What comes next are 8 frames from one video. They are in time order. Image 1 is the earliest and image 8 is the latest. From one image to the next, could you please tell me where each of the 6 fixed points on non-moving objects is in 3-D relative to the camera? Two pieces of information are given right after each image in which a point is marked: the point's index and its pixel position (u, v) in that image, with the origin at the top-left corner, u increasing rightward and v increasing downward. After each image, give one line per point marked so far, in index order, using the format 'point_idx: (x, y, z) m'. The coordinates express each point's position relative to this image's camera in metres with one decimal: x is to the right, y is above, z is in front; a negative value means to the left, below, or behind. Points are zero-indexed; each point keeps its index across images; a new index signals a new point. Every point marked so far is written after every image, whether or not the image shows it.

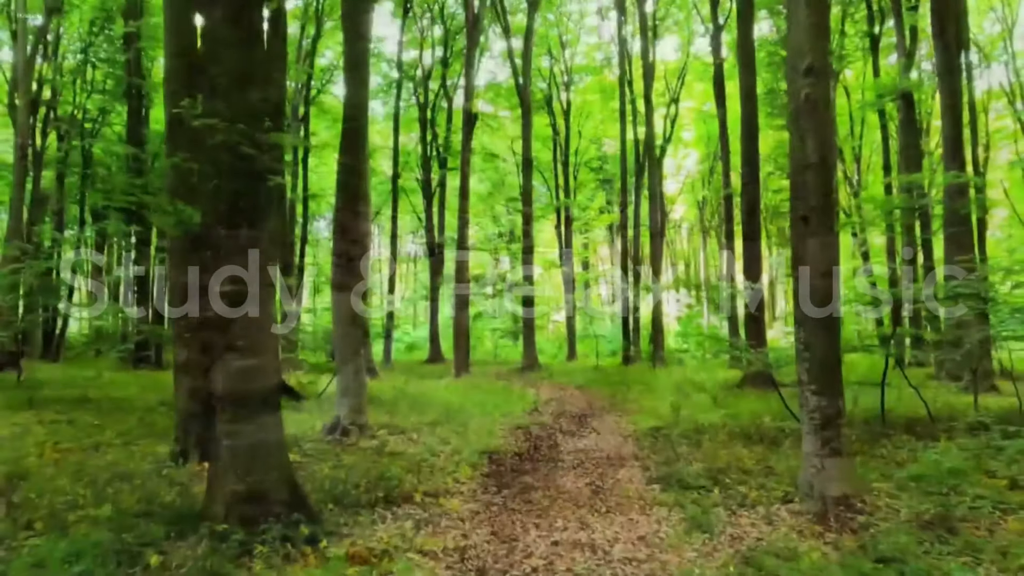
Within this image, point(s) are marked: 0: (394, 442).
0: (-1.1, -1.4, +7.0) m
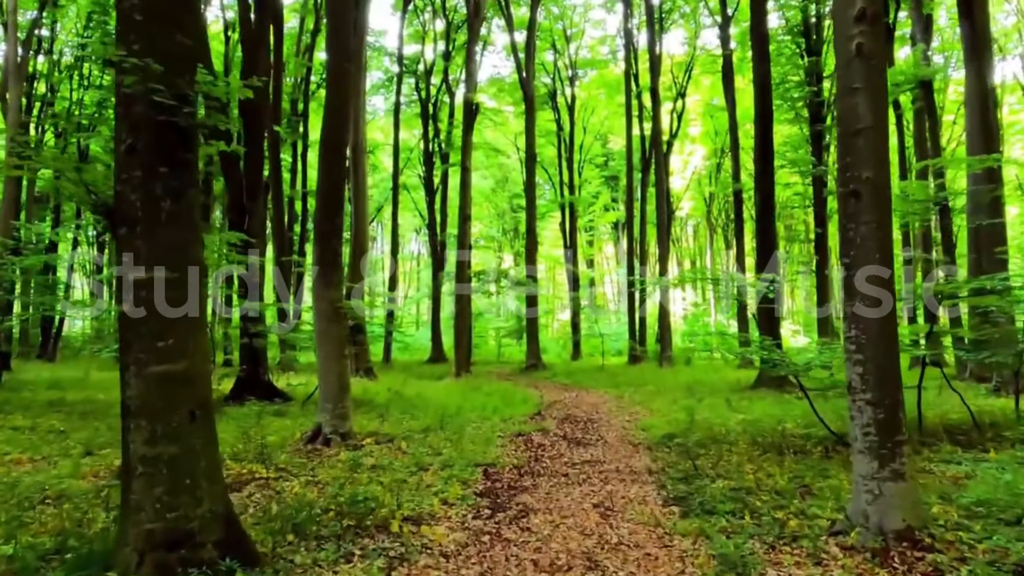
0: (-1.1, -1.4, +6.3) m
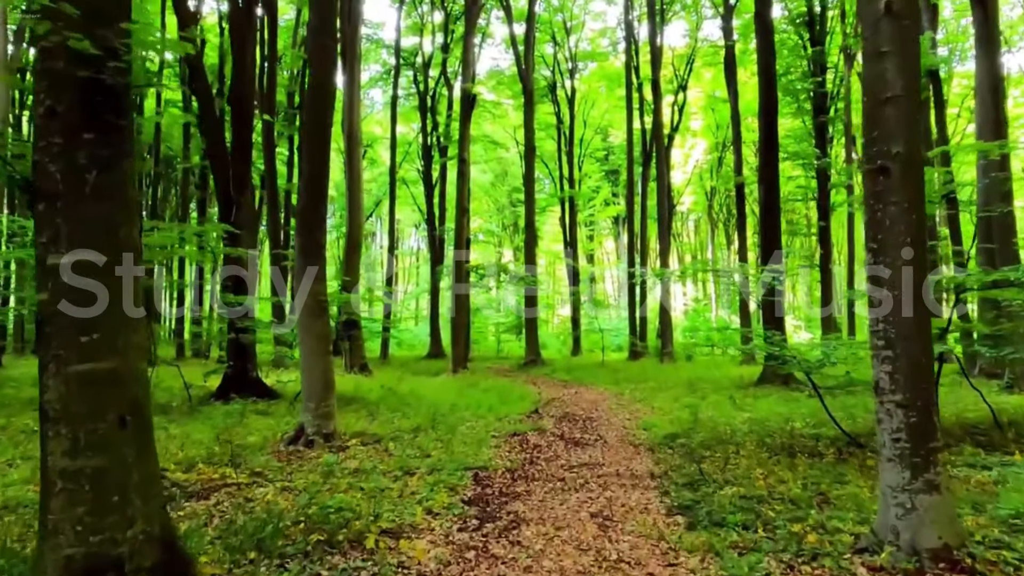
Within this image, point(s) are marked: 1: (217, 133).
0: (-1.2, -1.3, +5.9) m
1: (-4.5, +2.4, +11.7) m
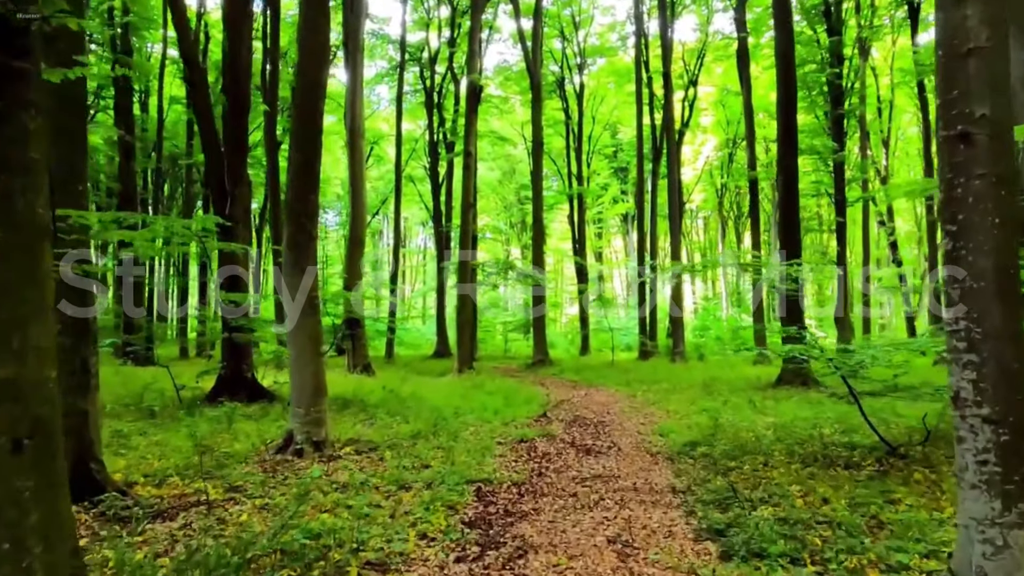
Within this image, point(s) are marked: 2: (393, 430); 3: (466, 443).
0: (-1.1, -1.3, +5.4) m
1: (-4.4, +2.4, +11.2) m
2: (-1.1, -1.4, +7.4) m
3: (-0.4, -1.4, +6.9) m
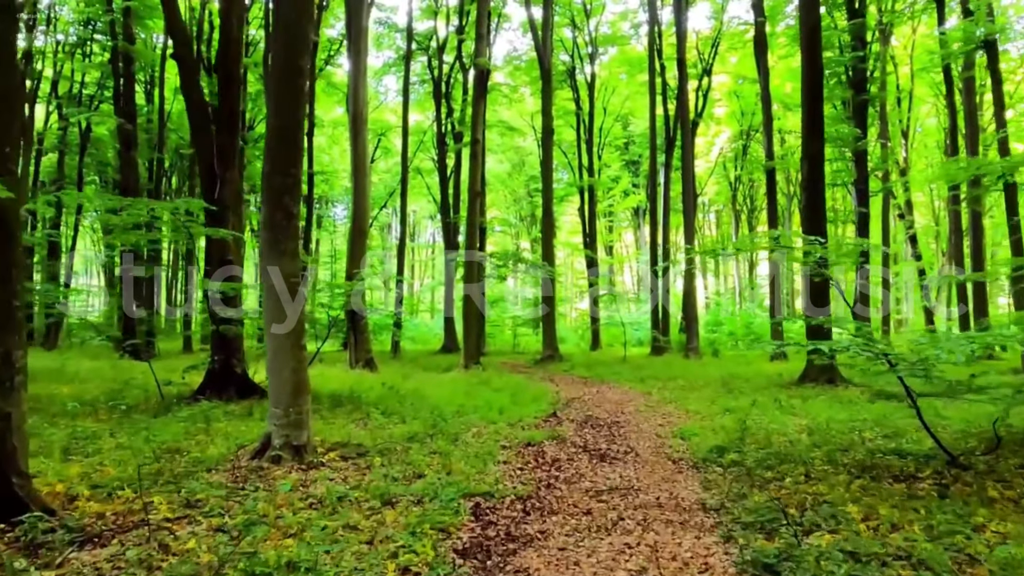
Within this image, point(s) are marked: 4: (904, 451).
0: (-1.1, -1.2, +4.7) m
1: (-4.2, +2.5, +10.5) m
2: (-1.1, -1.3, +6.7) m
3: (-0.4, -1.3, +6.2) m
4: (+2.8, -1.2, +5.6) m
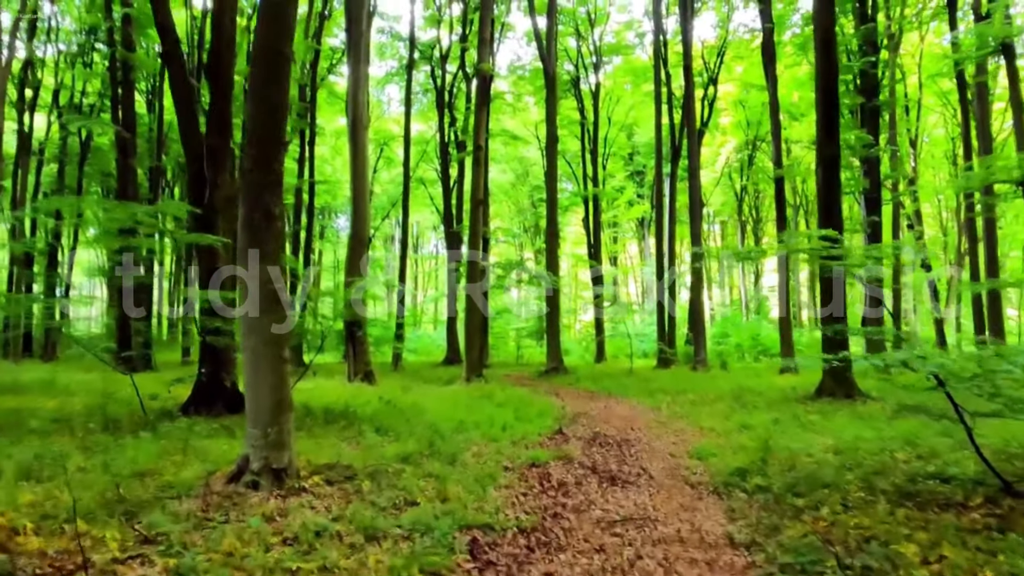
0: (-1.1, -1.2, +4.2) m
1: (-4.2, +2.4, +10.1) m
2: (-1.1, -1.3, +6.2) m
3: (-0.3, -1.3, +5.7) m
4: (+2.9, -1.2, +5.1) m
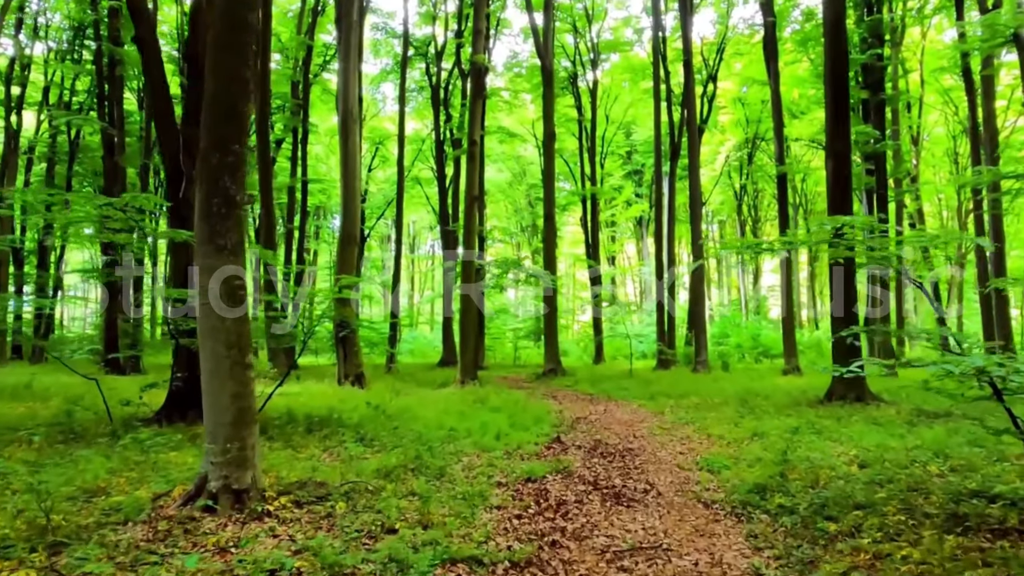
0: (-1.1, -1.2, +3.6) m
1: (-4.3, +2.4, +9.5) m
2: (-1.1, -1.3, +5.7) m
3: (-0.4, -1.3, +5.1) m
4: (+2.8, -1.2, +4.6) m
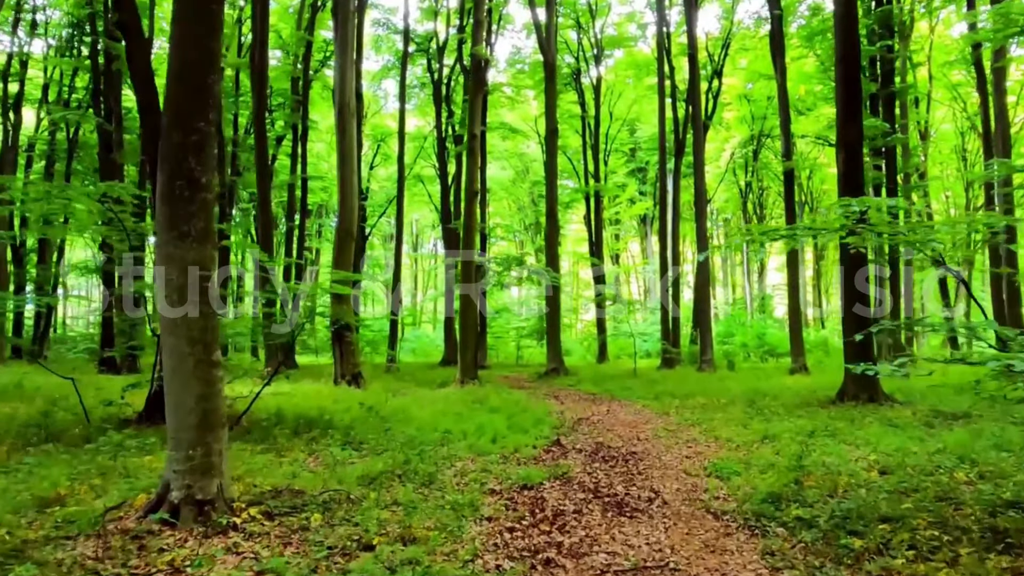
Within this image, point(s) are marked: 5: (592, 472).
0: (-1.2, -1.1, +3.2) m
1: (-4.3, +2.5, +9.2) m
2: (-1.2, -1.3, +5.3) m
3: (-0.4, -1.3, +4.7) m
4: (+2.8, -1.2, +4.2) m
5: (+0.6, -1.4, +5.8) m
